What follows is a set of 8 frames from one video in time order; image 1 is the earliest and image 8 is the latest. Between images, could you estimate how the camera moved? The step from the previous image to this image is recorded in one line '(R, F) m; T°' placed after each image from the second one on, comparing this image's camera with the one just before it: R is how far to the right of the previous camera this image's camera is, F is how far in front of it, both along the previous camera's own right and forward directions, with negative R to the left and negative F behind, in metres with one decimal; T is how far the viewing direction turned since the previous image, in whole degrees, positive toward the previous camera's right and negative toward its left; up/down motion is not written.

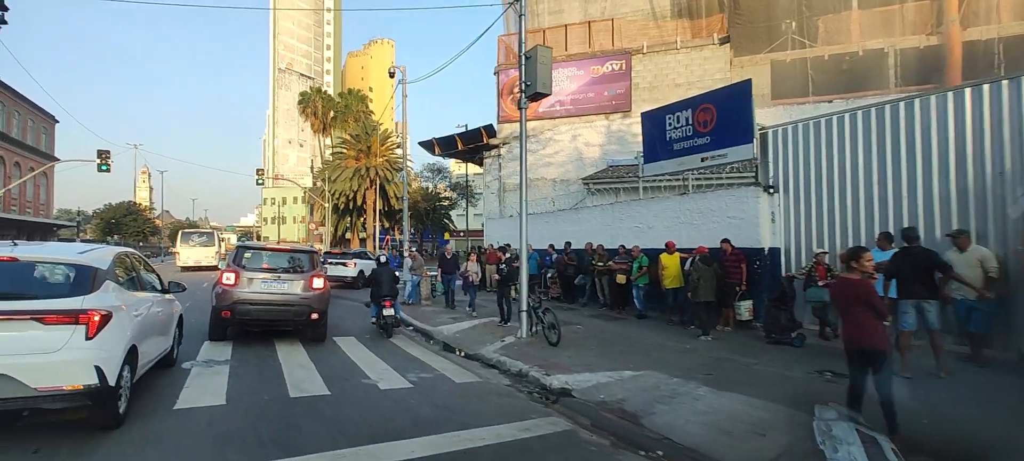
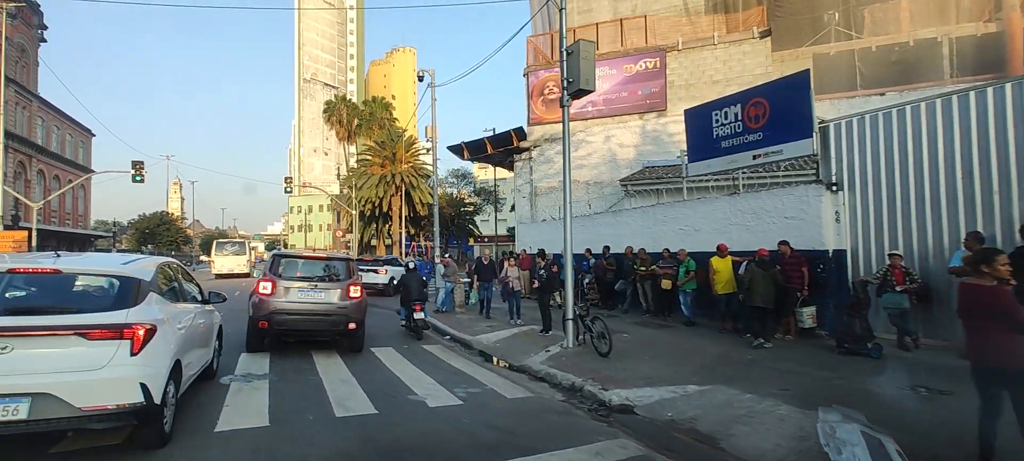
(-0.4, +0.5) m; -2°
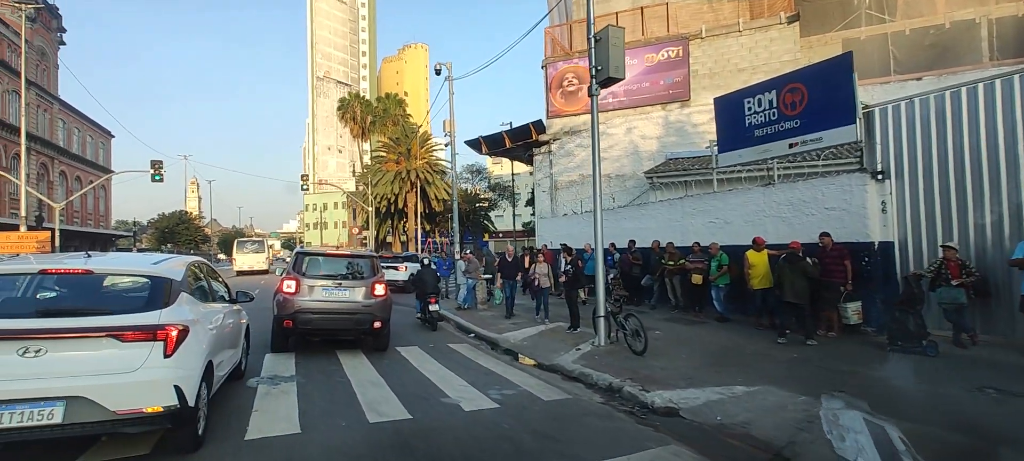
(-0.3, +0.3) m; -1°
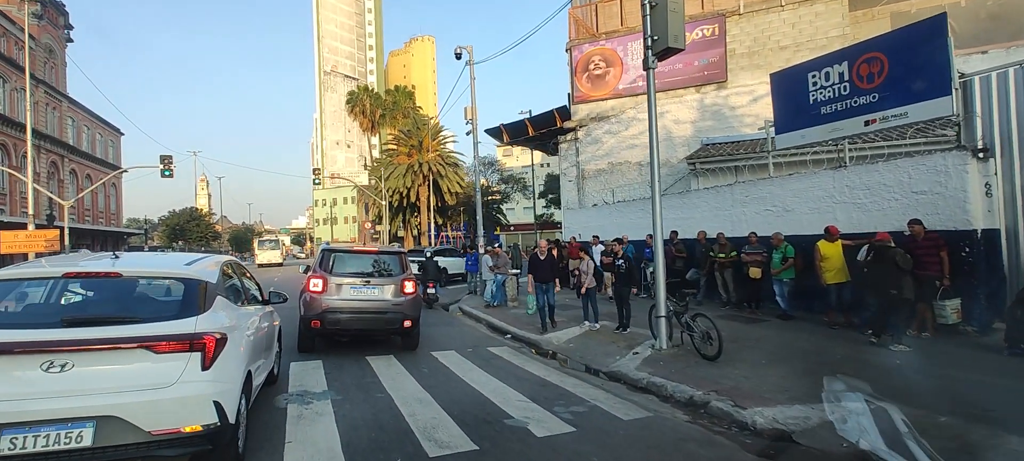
(-0.7, +1.1) m; -1°
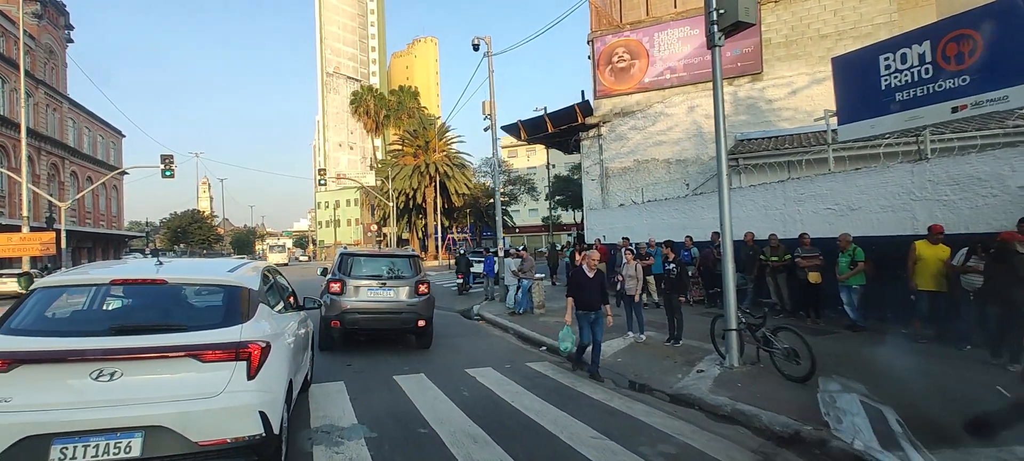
(-0.7, +1.1) m; 0°
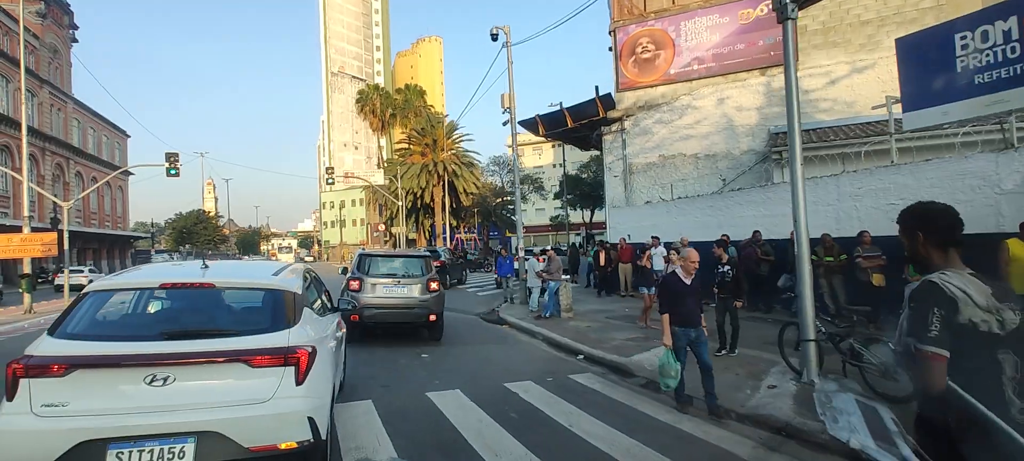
(-0.6, +0.9) m; 0°
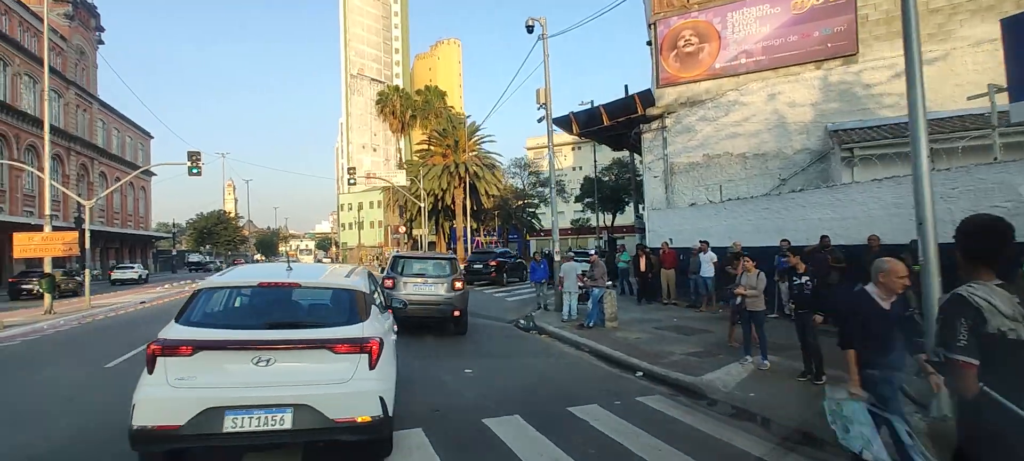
(-0.6, +1.0) m; -2°
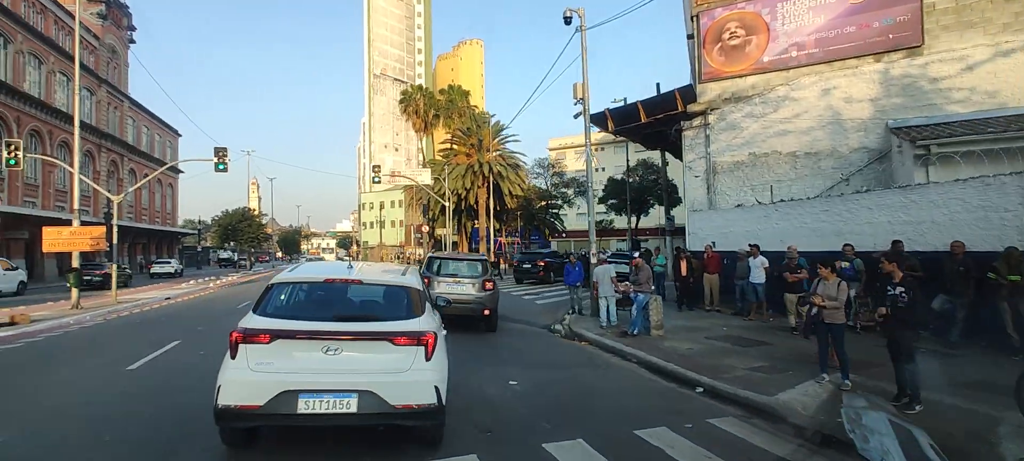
(-0.5, +0.7) m; -2°
